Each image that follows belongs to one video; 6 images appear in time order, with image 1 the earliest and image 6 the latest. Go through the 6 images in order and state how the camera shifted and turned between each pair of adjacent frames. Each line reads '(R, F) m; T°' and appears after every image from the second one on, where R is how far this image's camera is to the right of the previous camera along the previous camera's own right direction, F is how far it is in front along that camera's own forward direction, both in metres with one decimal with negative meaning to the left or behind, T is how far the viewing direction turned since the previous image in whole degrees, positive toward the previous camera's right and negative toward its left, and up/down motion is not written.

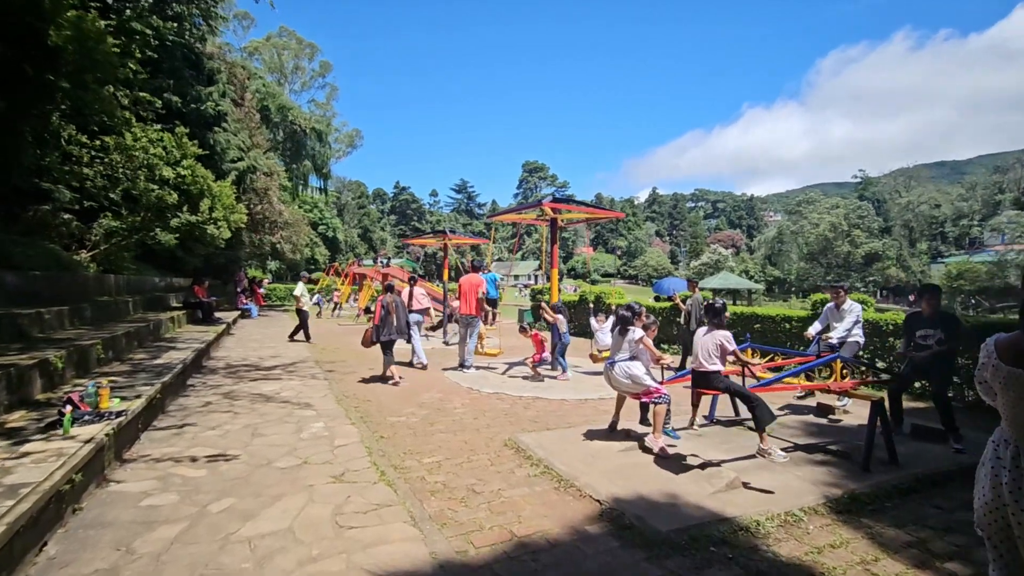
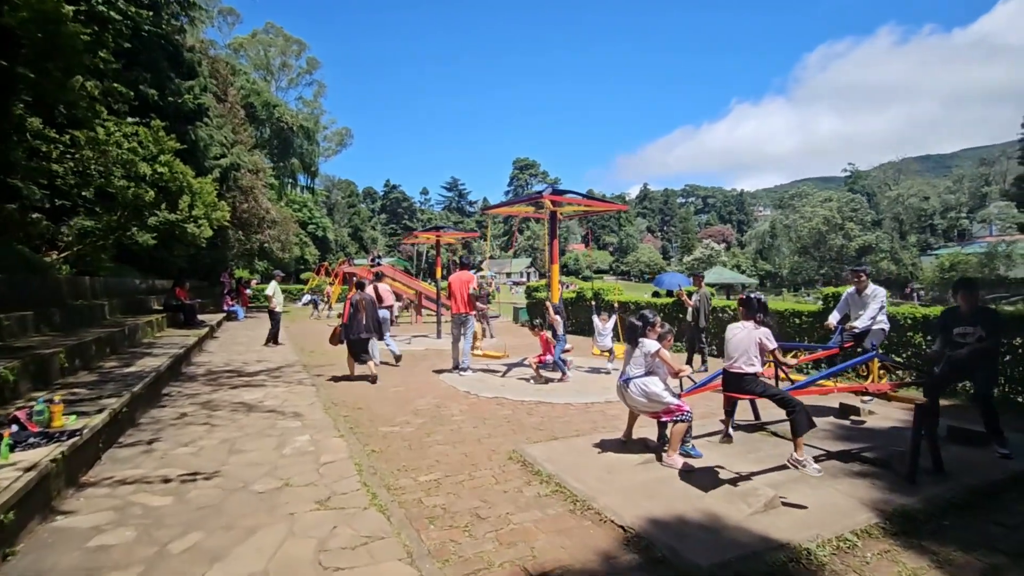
(-0.1, +0.5) m; +1°
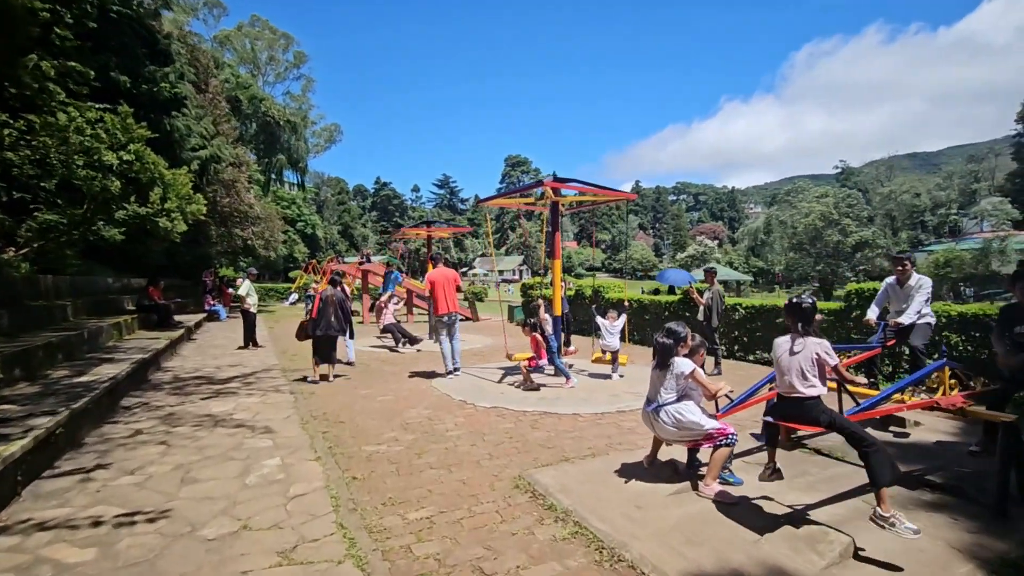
(-0.1, +0.7) m; +1°
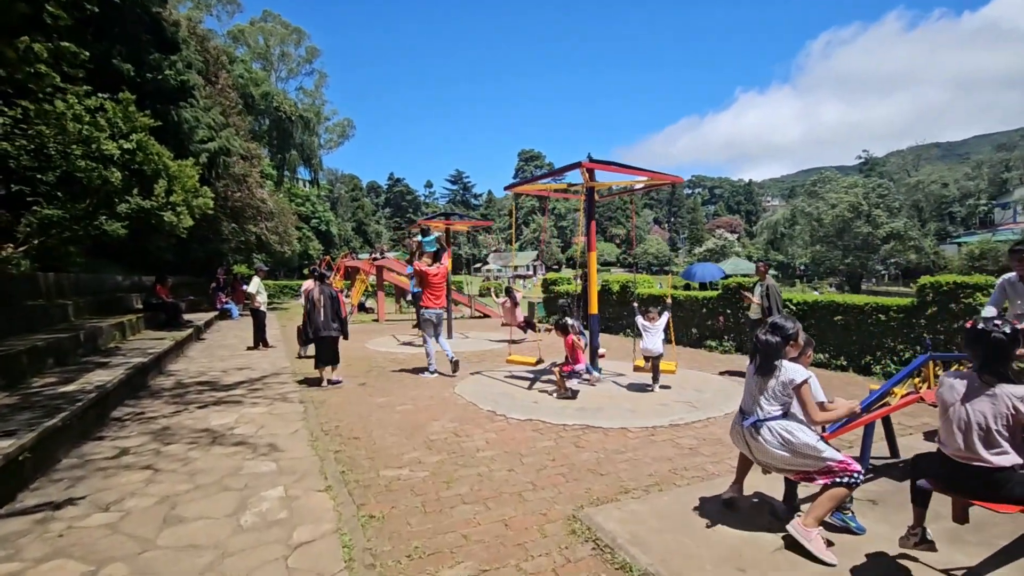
(-0.3, +0.8) m; -1°
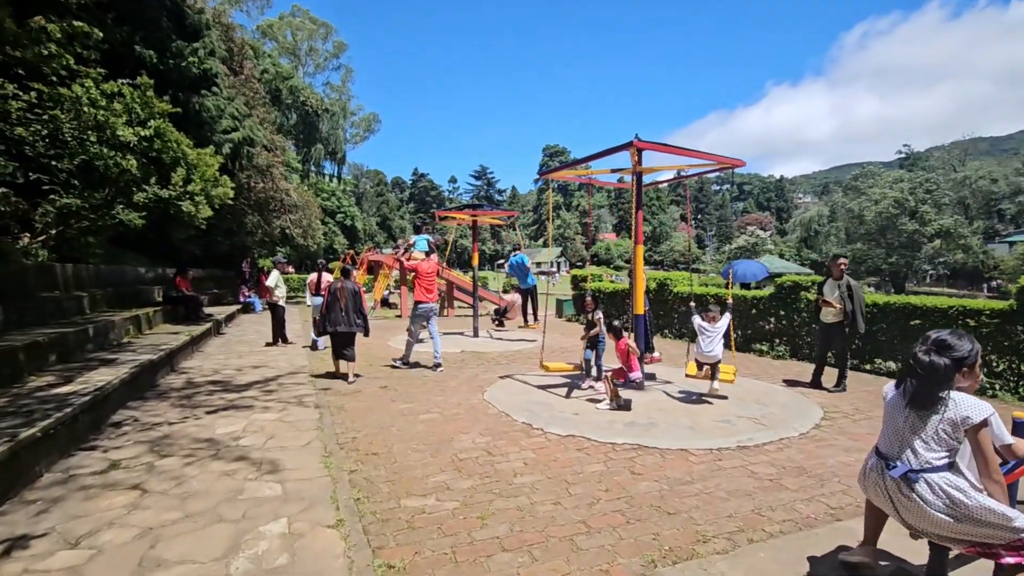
(-0.2, +0.7) m; -3°
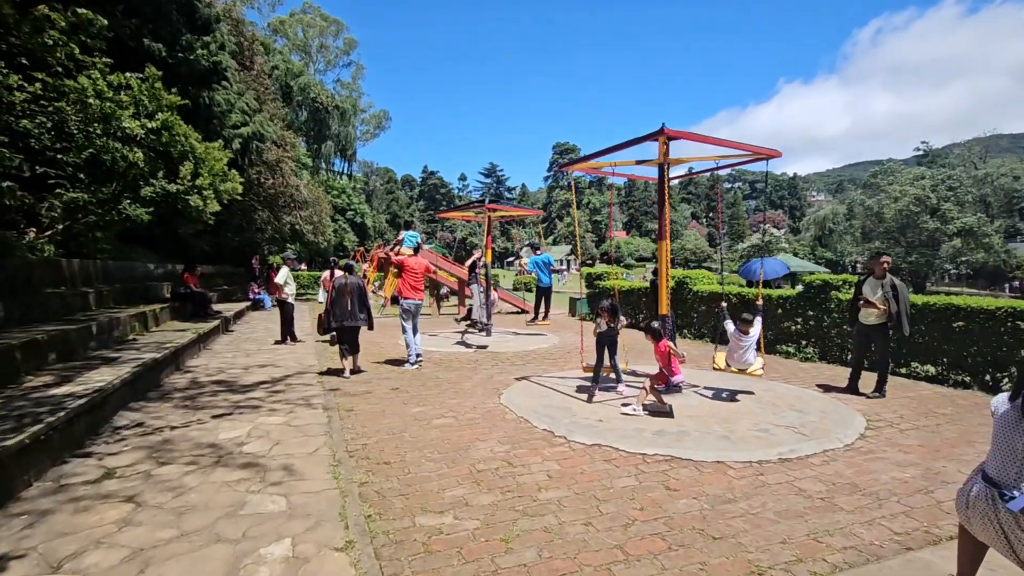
(-0.1, +0.3) m; -1°
